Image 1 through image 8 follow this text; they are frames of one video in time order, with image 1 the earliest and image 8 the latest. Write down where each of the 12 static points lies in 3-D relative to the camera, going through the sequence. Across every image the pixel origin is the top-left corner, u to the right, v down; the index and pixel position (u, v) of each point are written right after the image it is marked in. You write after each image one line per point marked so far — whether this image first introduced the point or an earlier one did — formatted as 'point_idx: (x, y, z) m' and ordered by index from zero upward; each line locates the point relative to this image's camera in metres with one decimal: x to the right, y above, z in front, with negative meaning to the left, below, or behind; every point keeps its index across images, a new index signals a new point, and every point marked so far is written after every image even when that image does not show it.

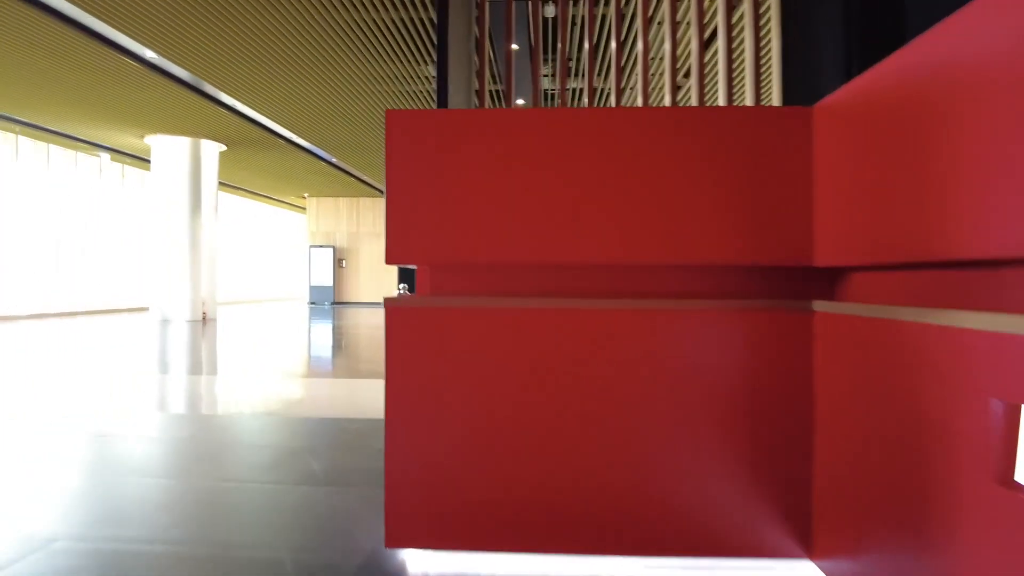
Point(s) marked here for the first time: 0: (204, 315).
0: (-5.3, -0.5, +10.7) m
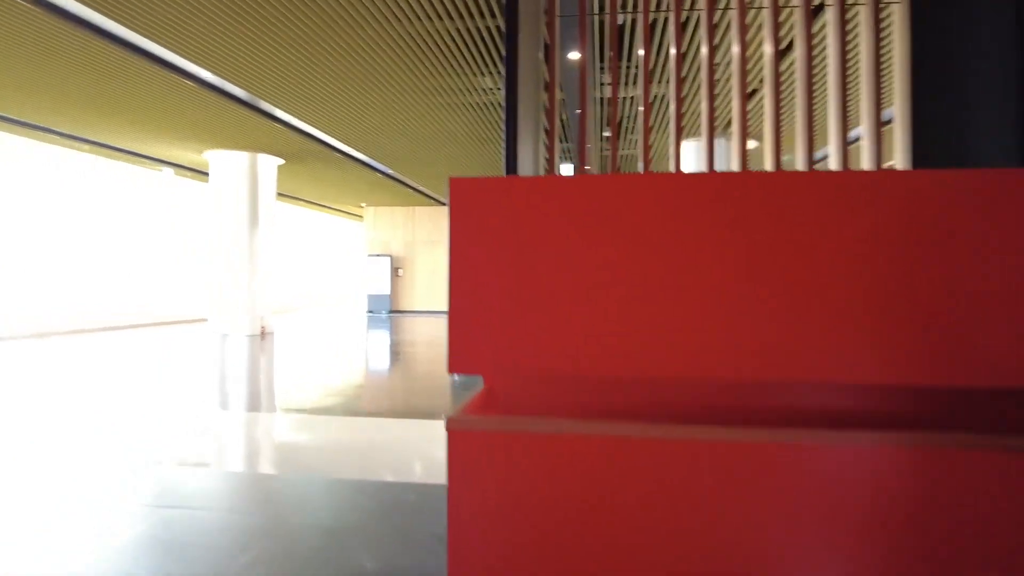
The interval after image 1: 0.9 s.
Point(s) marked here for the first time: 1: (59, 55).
0: (-4.3, -0.7, +10.8) m
1: (-4.3, +2.2, +5.8) m
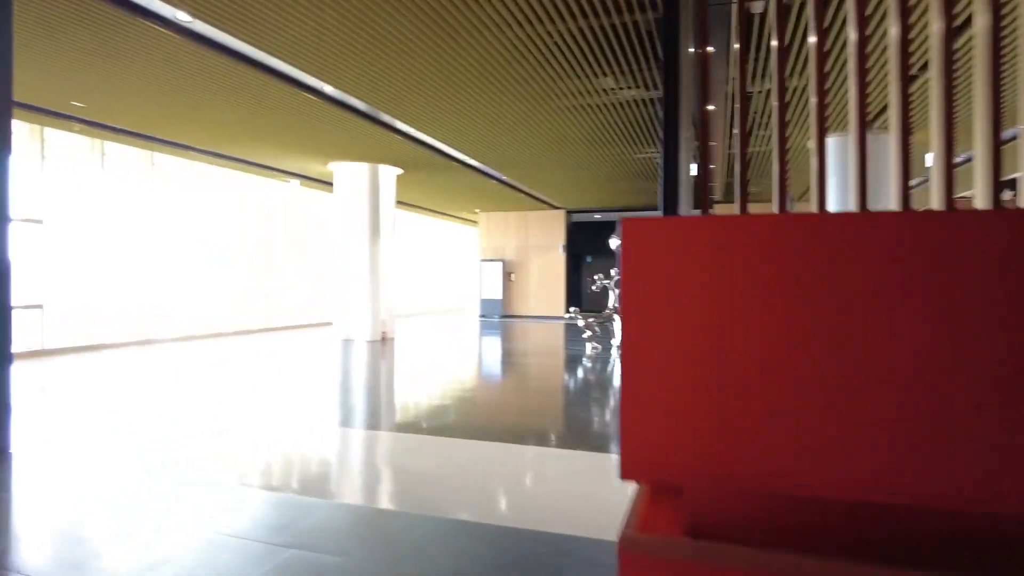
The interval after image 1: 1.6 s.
0: (-2.3, -0.8, +11.1) m
1: (-3.2, +2.1, +6.2) m
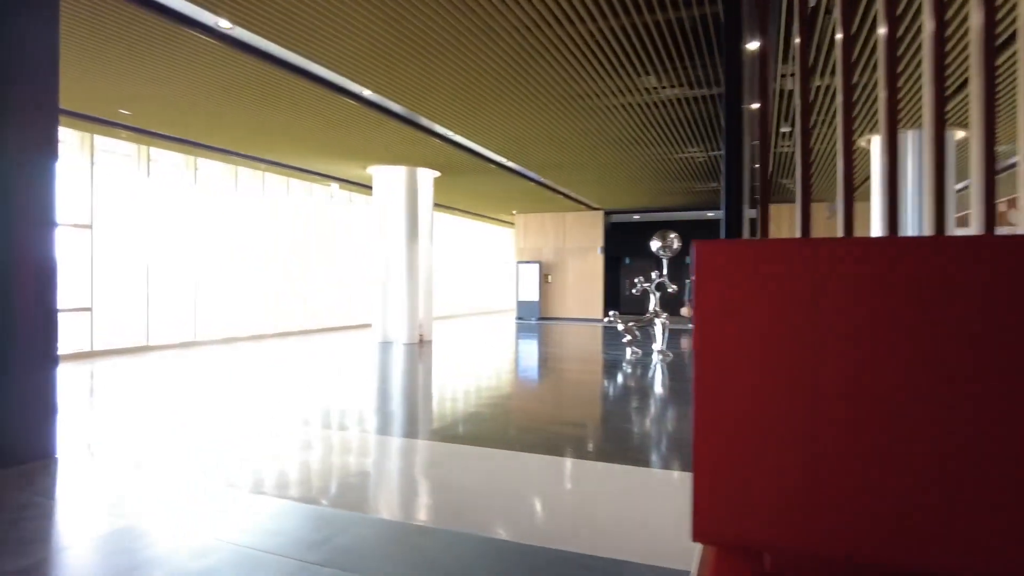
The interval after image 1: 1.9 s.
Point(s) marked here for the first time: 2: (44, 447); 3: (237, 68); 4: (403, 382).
0: (-1.6, -0.9, +11.1) m
1: (-2.8, +2.1, +6.3) m
2: (-2.9, -1.0, +3.8) m
3: (-2.6, +2.1, +5.9) m
4: (-1.5, -1.3, +8.5) m
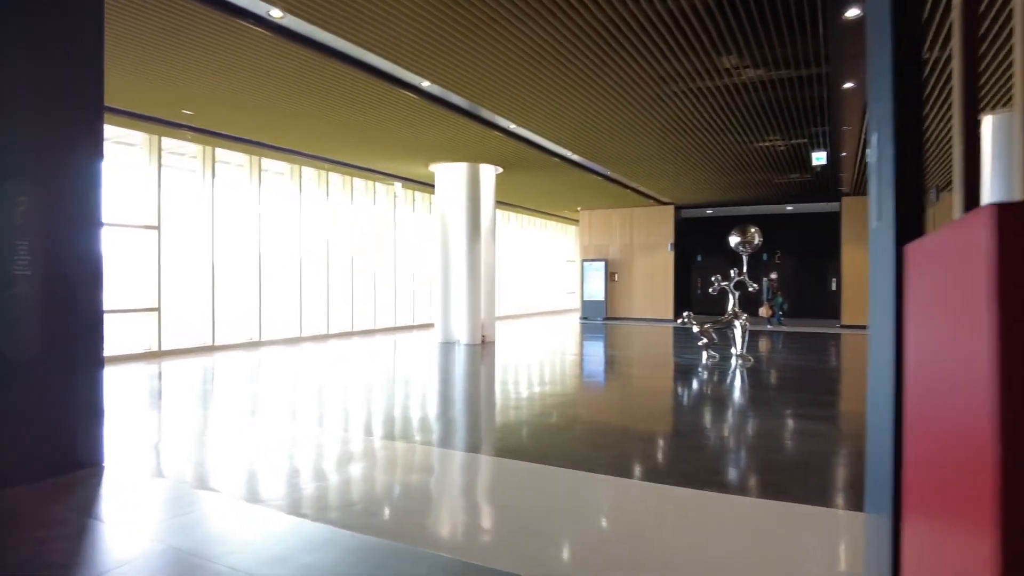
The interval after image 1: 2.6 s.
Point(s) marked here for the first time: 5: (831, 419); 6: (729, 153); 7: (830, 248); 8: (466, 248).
0: (-0.5, -0.9, +10.8) m
1: (-2.2, +2.1, +6.1) m
2: (-2.5, -1.0, +3.7) m
3: (-2.0, +2.1, +5.8) m
4: (-0.6, -1.3, +8.3) m
5: (+3.4, -1.3, +6.9) m
6: (+3.4, +2.1, +9.8) m
7: (+8.0, +1.0, +15.7) m
8: (-0.8, +0.7, +10.2) m
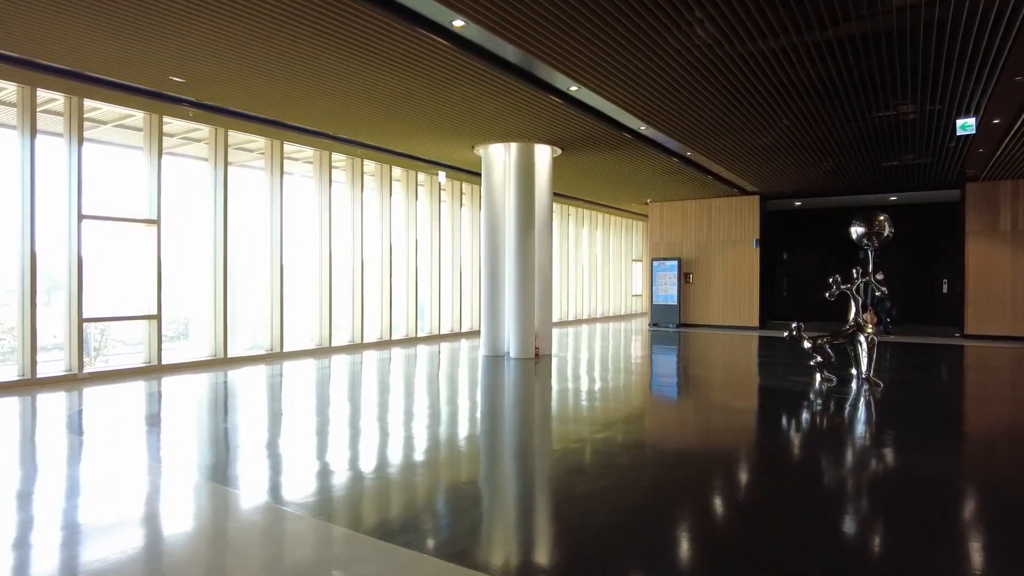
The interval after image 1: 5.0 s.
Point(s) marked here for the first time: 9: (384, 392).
0: (+0.4, -0.9, +9.3) m
1: (-1.7, +2.0, +4.9) m
2: (-2.2, -1.0, +2.5) m
3: (-1.6, +2.0, +4.5) m
4: (0.0, -1.3, +6.9) m
5: (+3.9, -1.3, +5.1) m
6: (+4.2, +2.1, +8.0) m
7: (+9.3, +1.0, +13.4) m
8: (+0.1, +0.6, +8.8) m
9: (-1.5, -1.2, +7.3) m
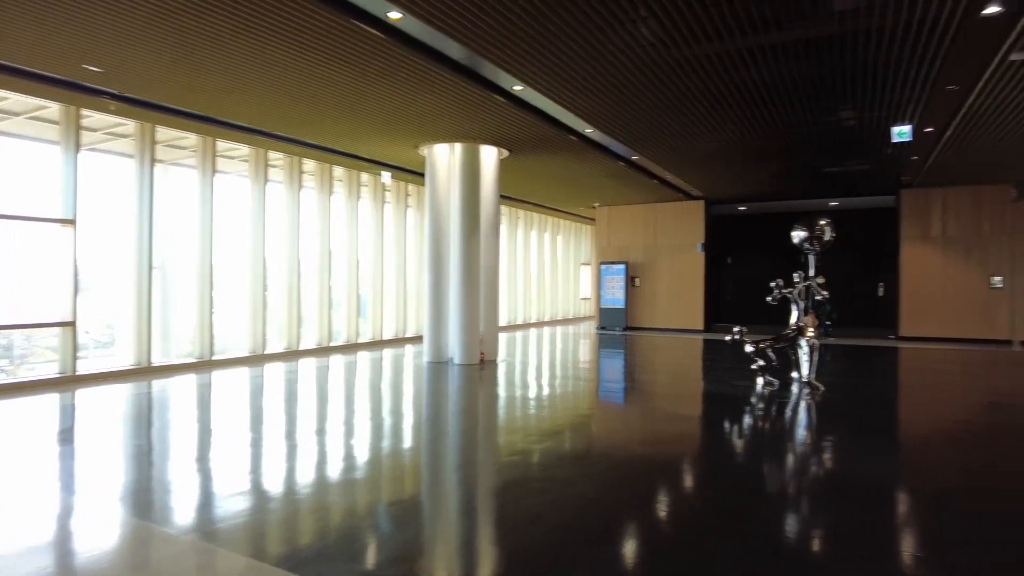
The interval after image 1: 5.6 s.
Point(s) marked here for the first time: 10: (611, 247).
0: (-0.4, -1.0, +9.2) m
1: (-2.1, +2.0, +4.6) m
2: (-2.5, -1.0, +2.1) m
3: (-2.0, +2.0, +4.2) m
4: (-0.6, -1.4, +6.7) m
5: (+3.5, -1.4, +5.2) m
6: (+3.5, +2.0, +8.2) m
7: (+8.1, +0.9, +13.9) m
8: (-0.7, +0.6, +8.6) m
9: (-2.1, -1.3, +7.0) m
10: (+2.3, +1.0, +14.5) m
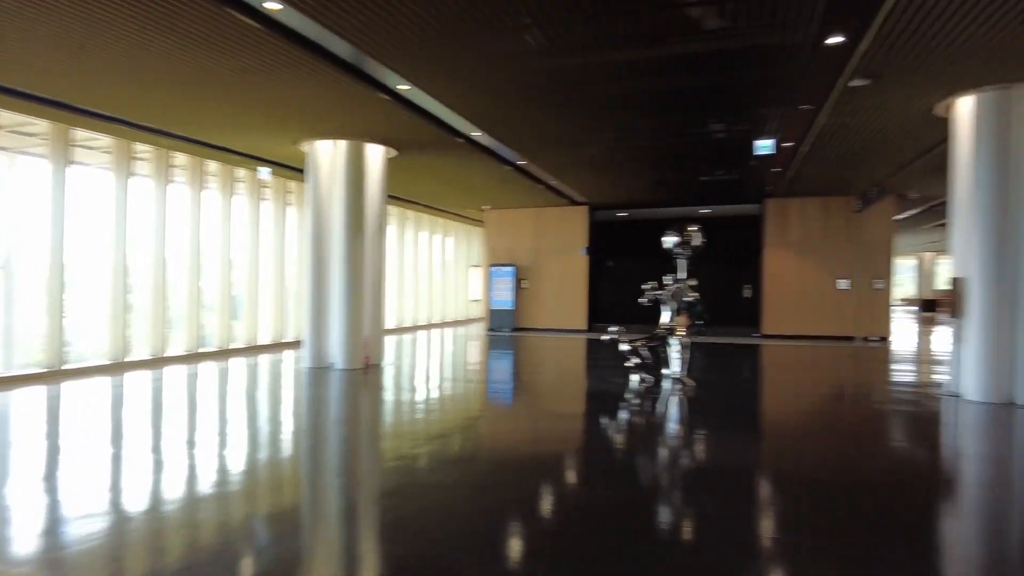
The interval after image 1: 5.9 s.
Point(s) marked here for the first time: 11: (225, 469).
0: (-2.0, -1.0, +9.0) m
1: (-3.0, +2.0, +4.1) m
2: (-2.9, -1.1, +1.6) m
3: (-2.8, +2.0, +3.8) m
4: (-1.8, -1.4, +6.4) m
5: (+2.5, -1.4, +5.7) m
6: (+2.0, +2.0, +8.6) m
7: (+5.6, +0.8, +15.1) m
8: (-2.2, +0.5, +8.4) m
9: (-3.4, -1.3, +6.5) m
10: (-0.2, +0.9, +14.7) m
11: (-2.2, -1.5, +4.8) m
